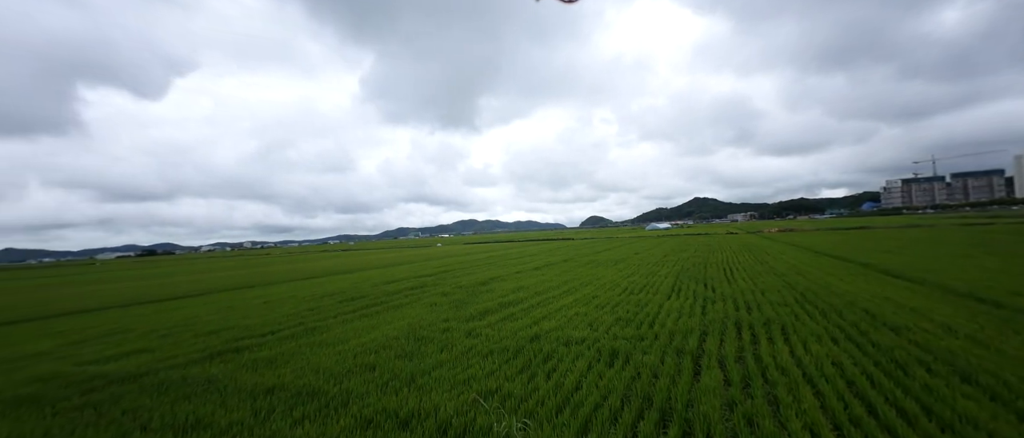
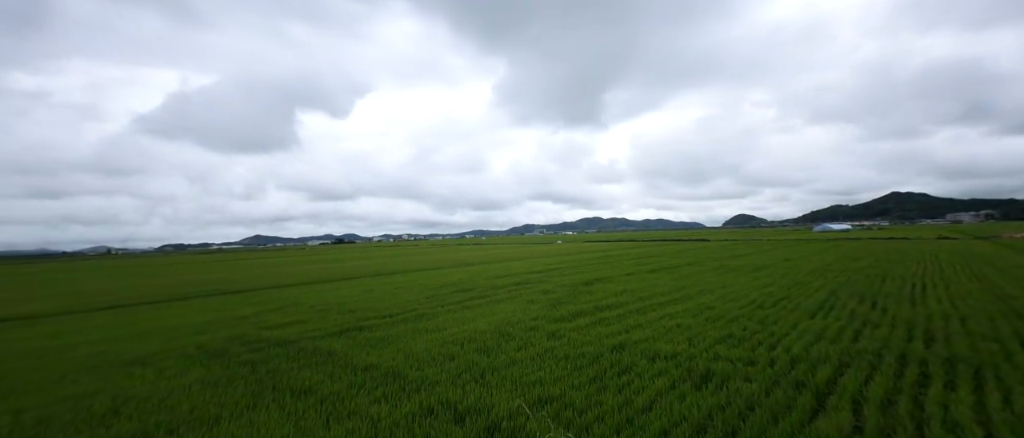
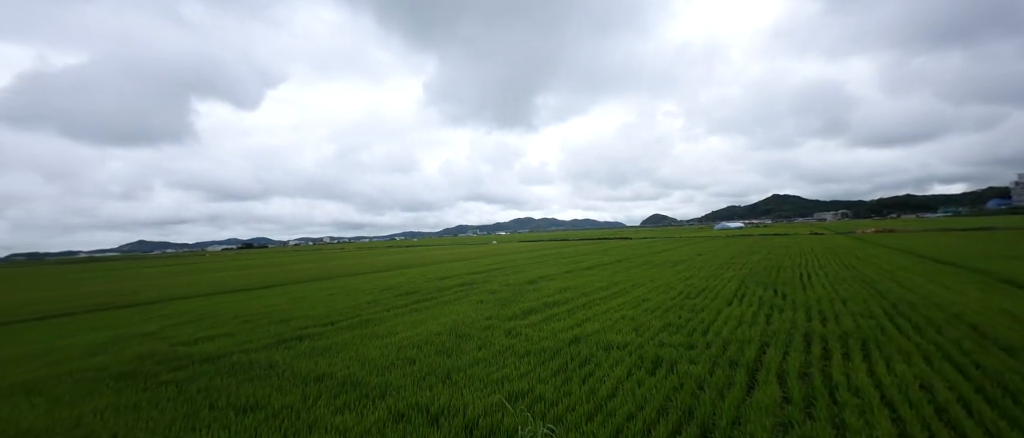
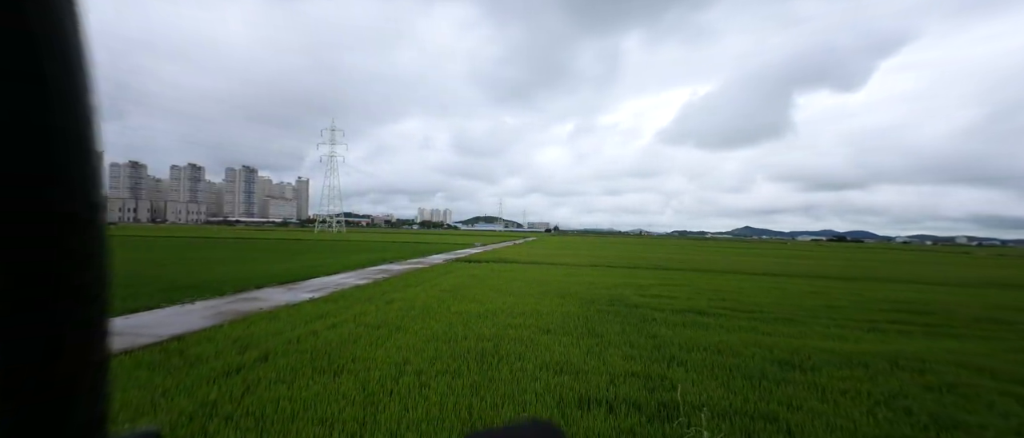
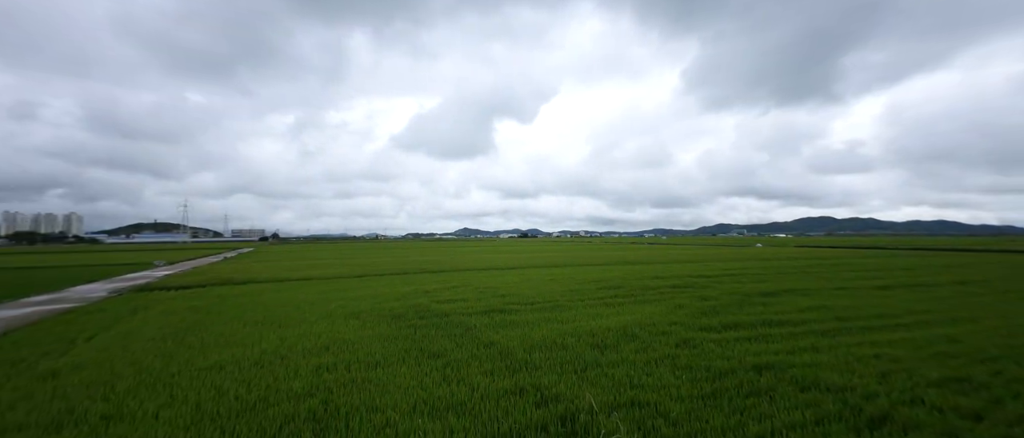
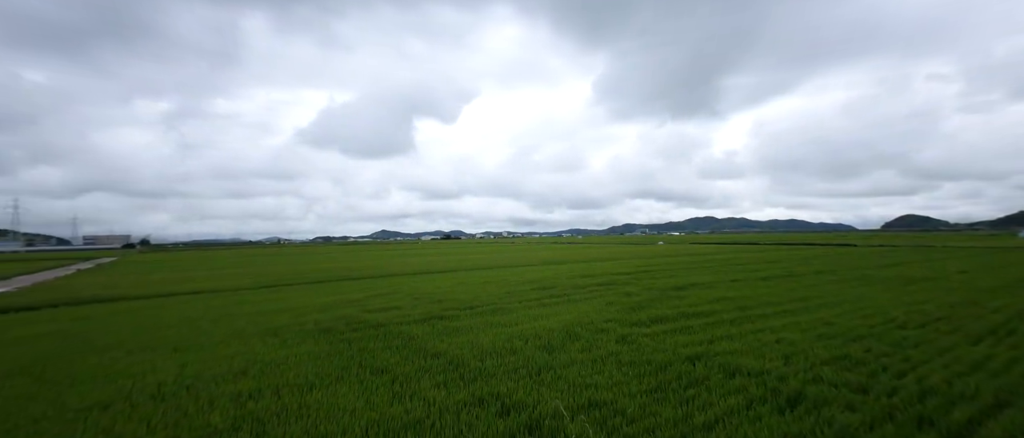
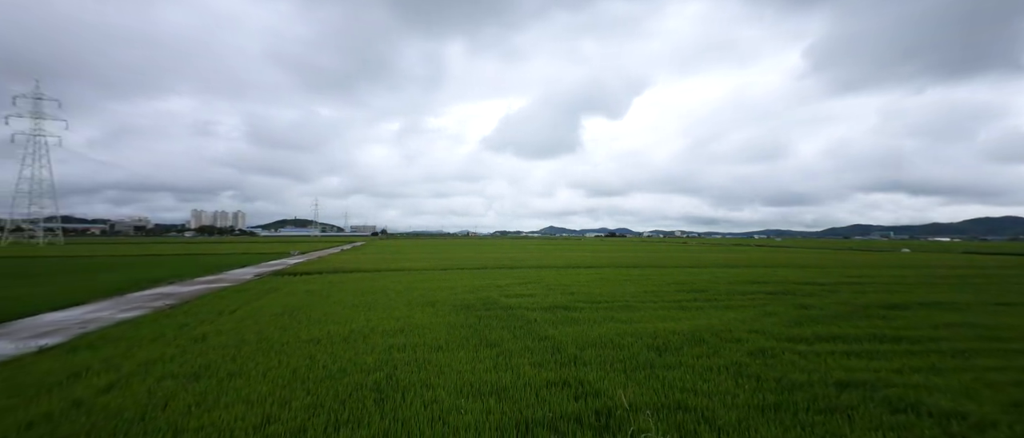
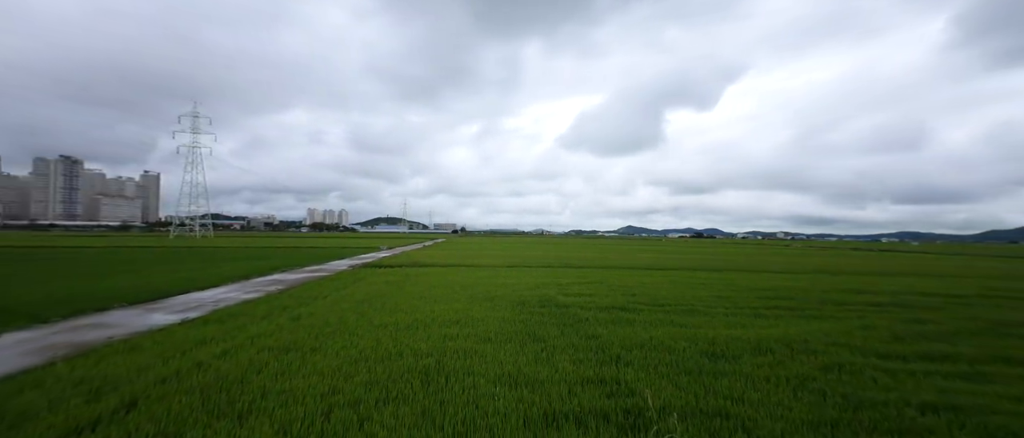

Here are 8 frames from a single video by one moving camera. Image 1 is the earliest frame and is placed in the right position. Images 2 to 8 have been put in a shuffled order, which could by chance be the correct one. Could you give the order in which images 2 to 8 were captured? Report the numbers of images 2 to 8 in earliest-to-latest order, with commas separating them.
3, 2, 6, 5, 7, 8, 4
